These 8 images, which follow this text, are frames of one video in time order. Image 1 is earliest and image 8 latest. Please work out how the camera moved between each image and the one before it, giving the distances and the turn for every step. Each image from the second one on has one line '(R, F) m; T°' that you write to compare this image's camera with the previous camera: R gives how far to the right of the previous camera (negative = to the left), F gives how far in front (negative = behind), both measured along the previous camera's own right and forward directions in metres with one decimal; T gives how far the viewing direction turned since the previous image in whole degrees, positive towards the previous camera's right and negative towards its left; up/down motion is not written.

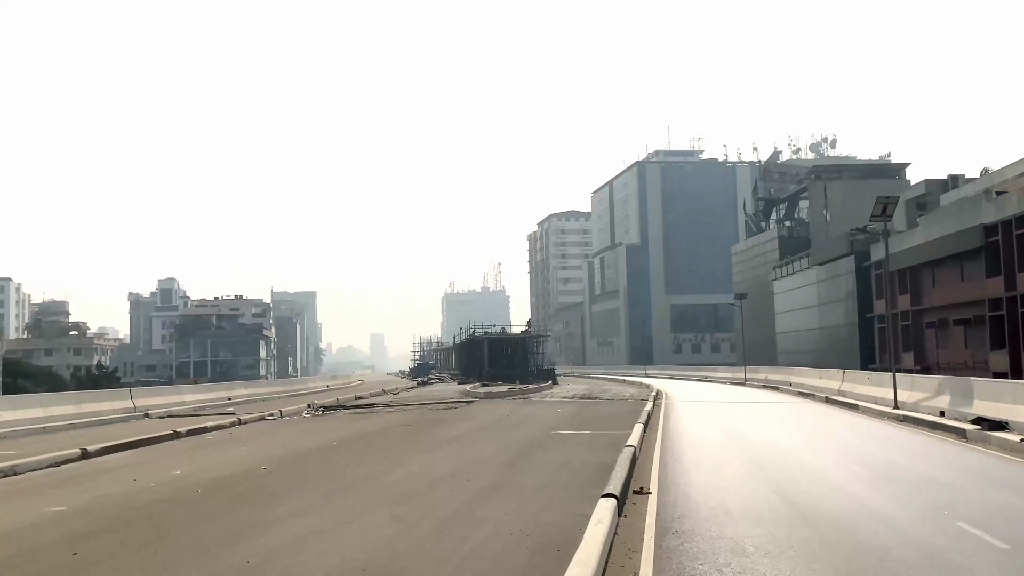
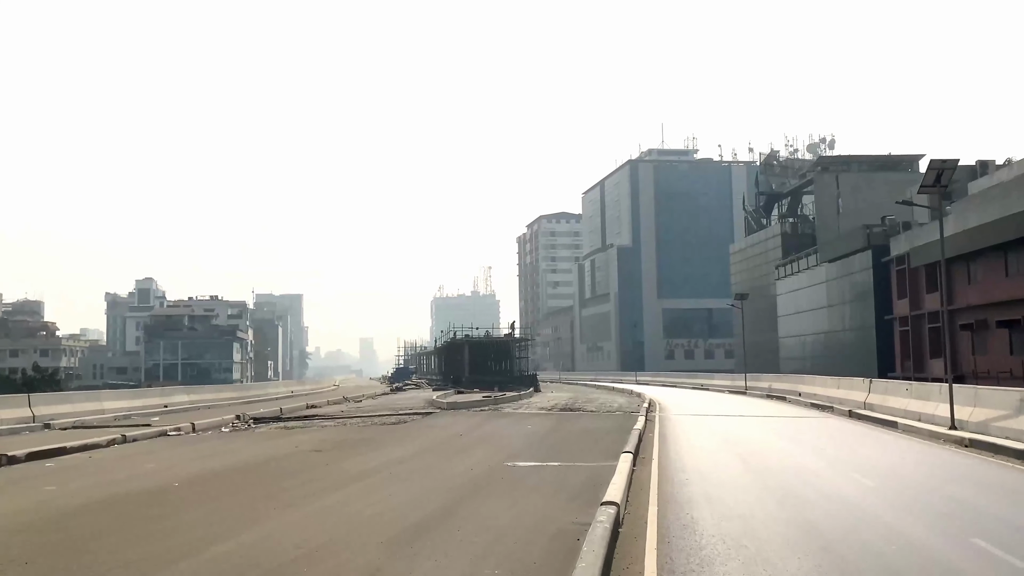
(+1.0, +6.1) m; +1°
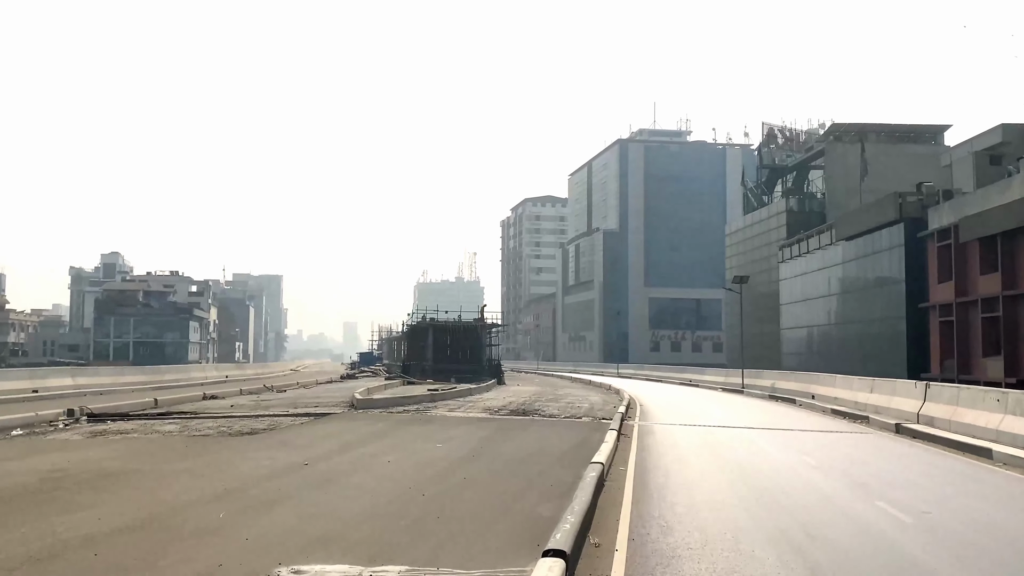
(+1.8, +8.8) m; +1°
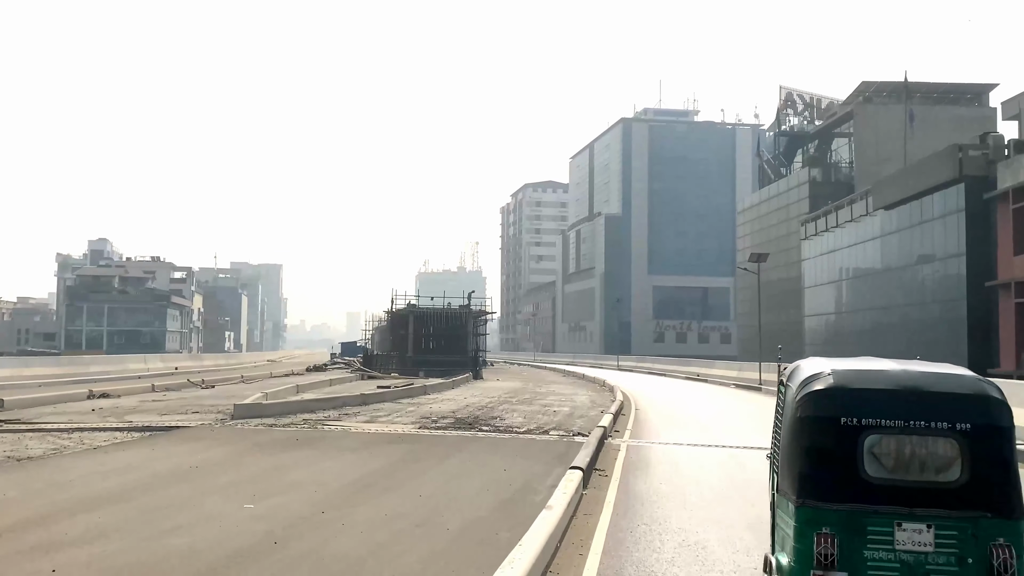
(+1.6, +7.5) m; 0°
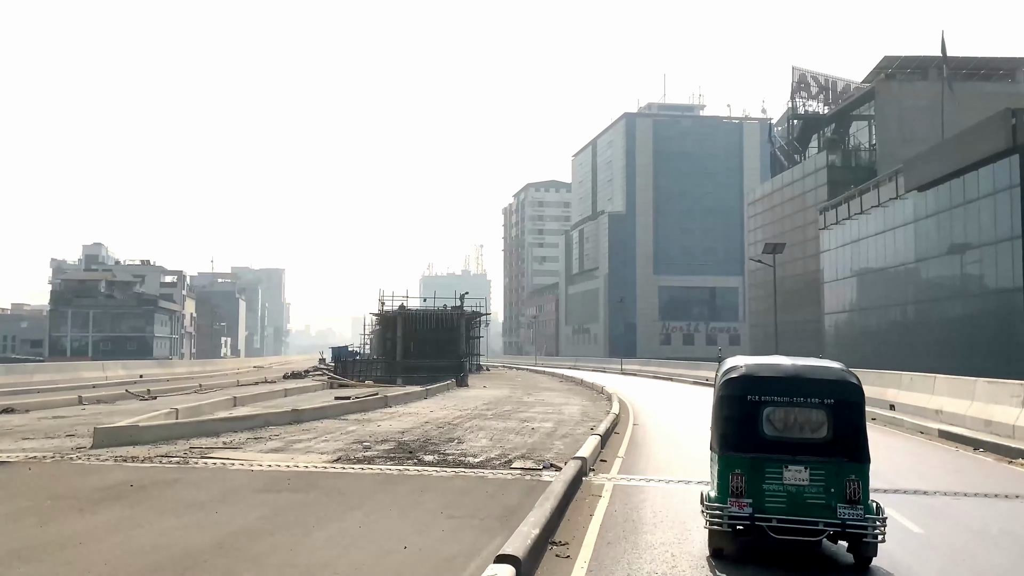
(+1.0, +4.7) m; 0°
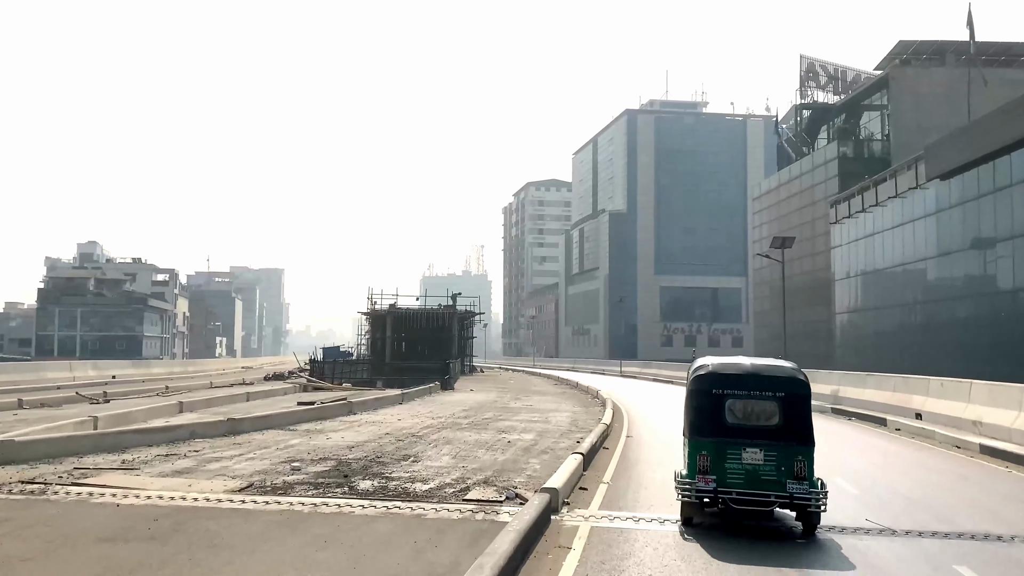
(+0.6, +2.8) m; 0°
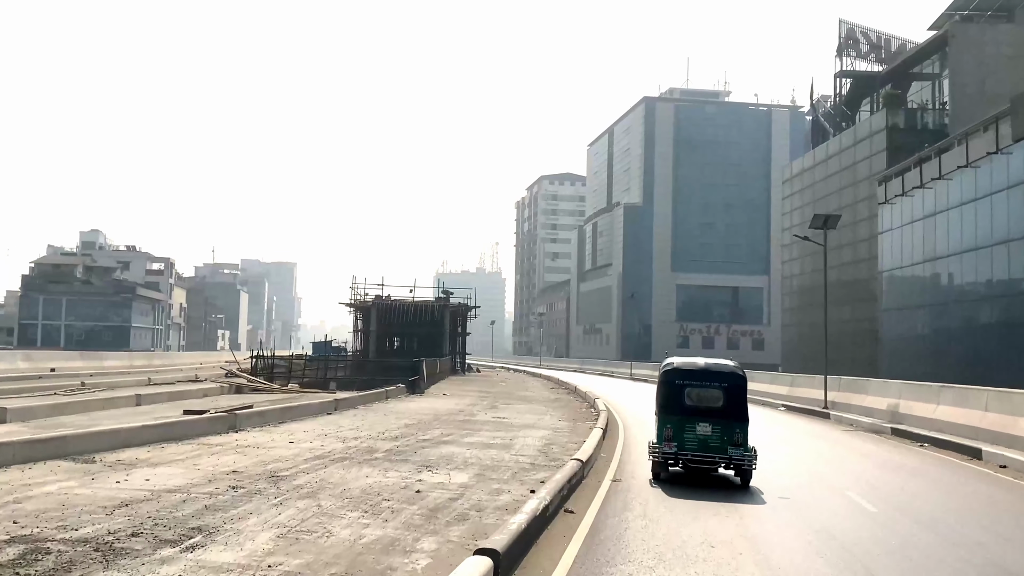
(+1.4, +6.6) m; -1°
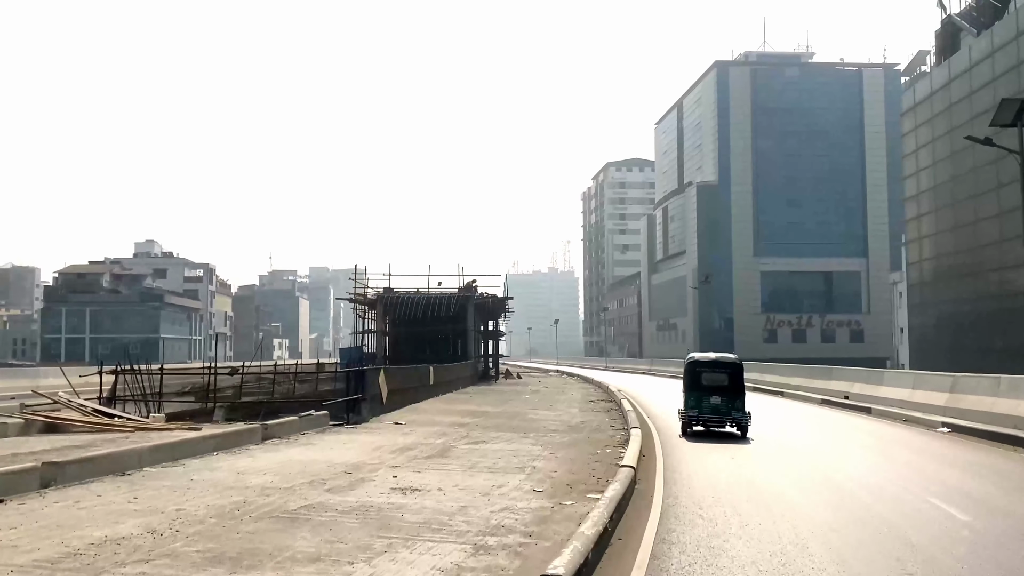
(+2.4, +12.3) m; -6°
